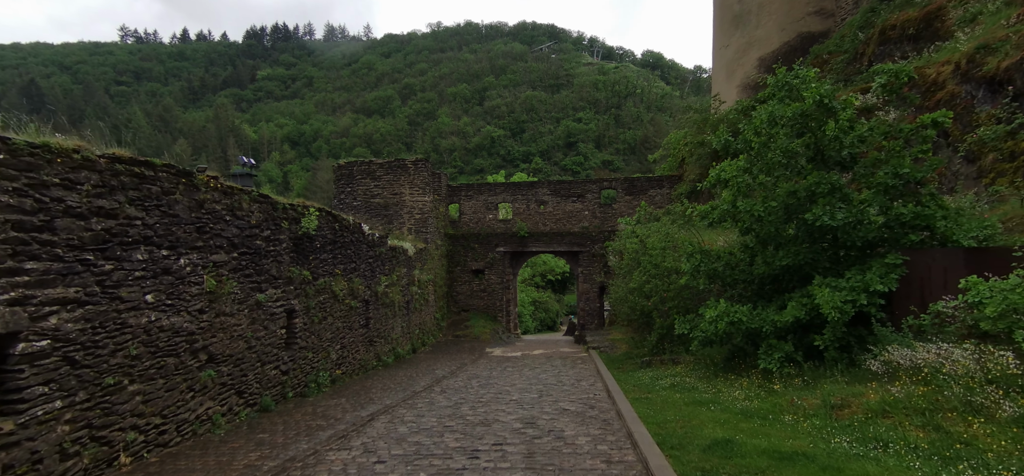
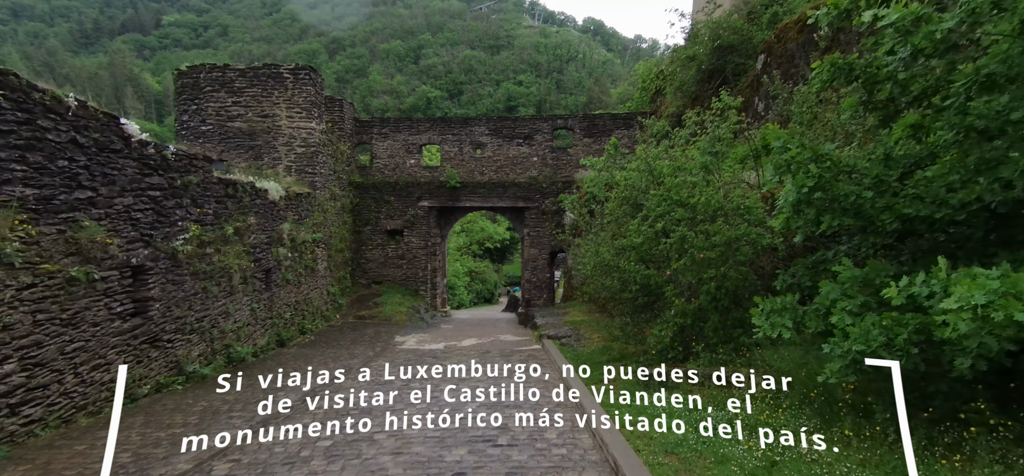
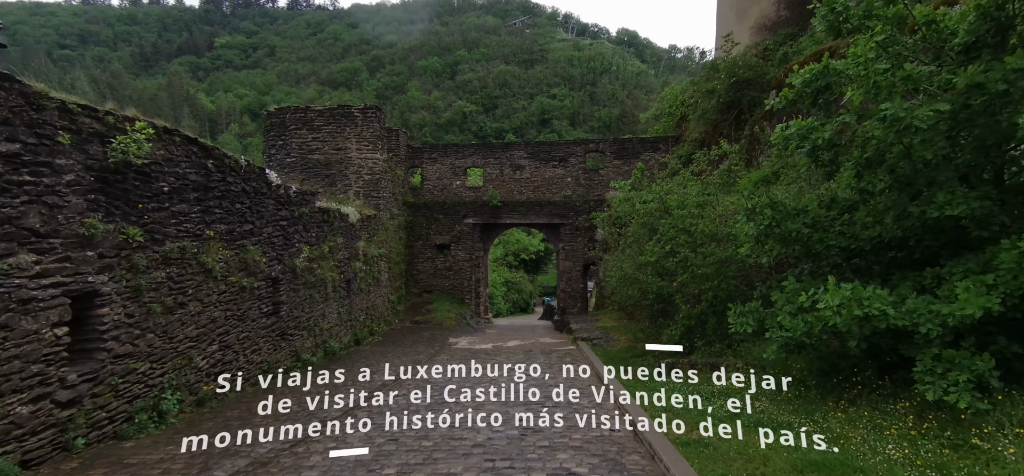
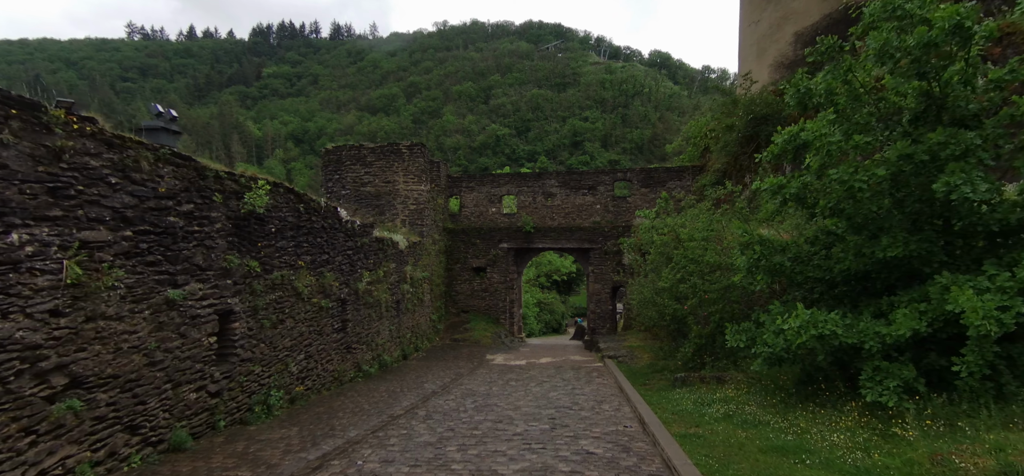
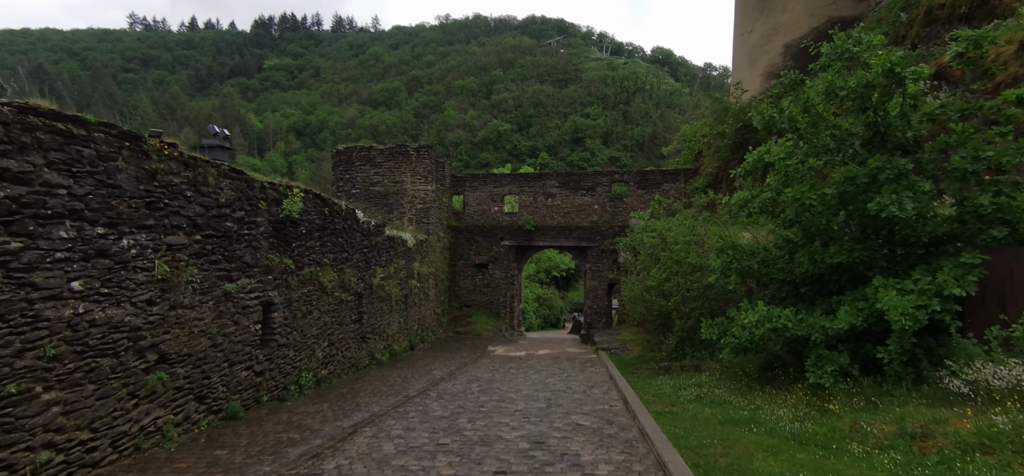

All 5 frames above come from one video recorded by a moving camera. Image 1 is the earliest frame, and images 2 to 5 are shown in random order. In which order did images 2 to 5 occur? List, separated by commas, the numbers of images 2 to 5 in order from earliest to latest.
5, 4, 3, 2
